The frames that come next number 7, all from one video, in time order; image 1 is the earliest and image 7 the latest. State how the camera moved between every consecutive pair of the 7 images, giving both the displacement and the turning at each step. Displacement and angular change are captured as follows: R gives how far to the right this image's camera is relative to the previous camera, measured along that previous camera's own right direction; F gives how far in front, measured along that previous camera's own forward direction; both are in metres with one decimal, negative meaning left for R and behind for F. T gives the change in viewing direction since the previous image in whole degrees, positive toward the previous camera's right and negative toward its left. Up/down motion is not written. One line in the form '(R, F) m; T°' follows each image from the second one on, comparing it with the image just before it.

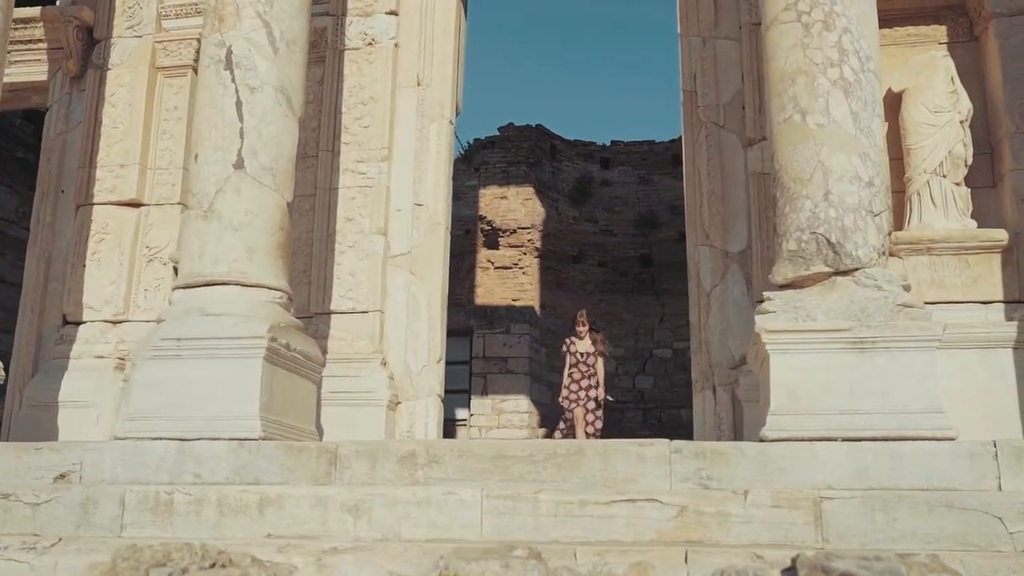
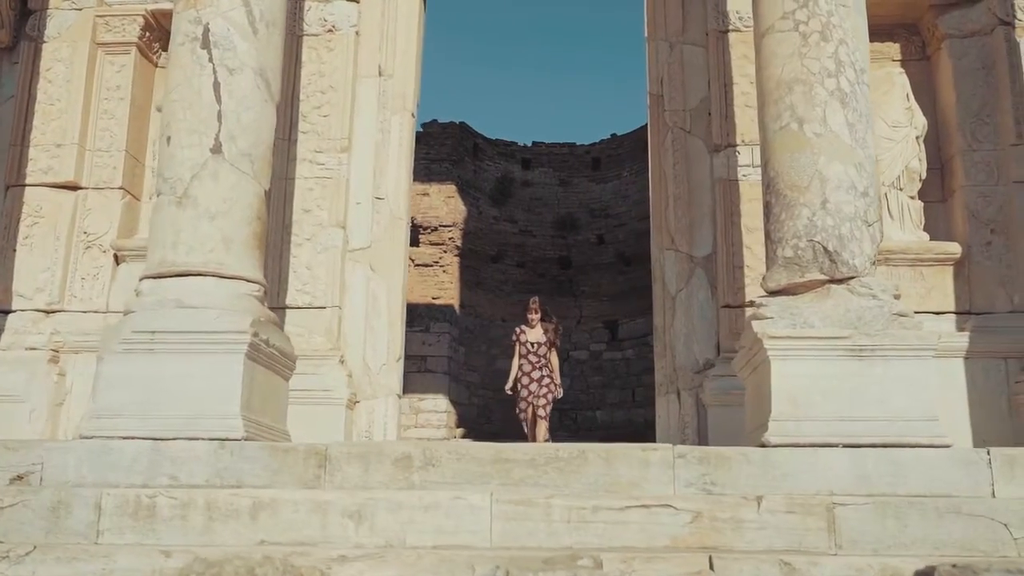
(-0.5, +0.1) m; +6°
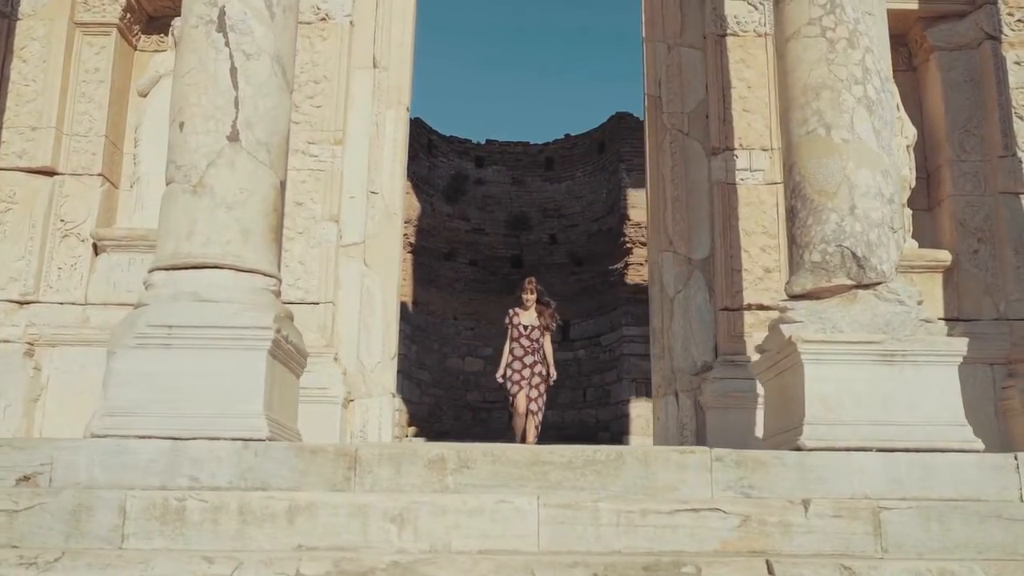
(-0.5, +0.1) m; +4°
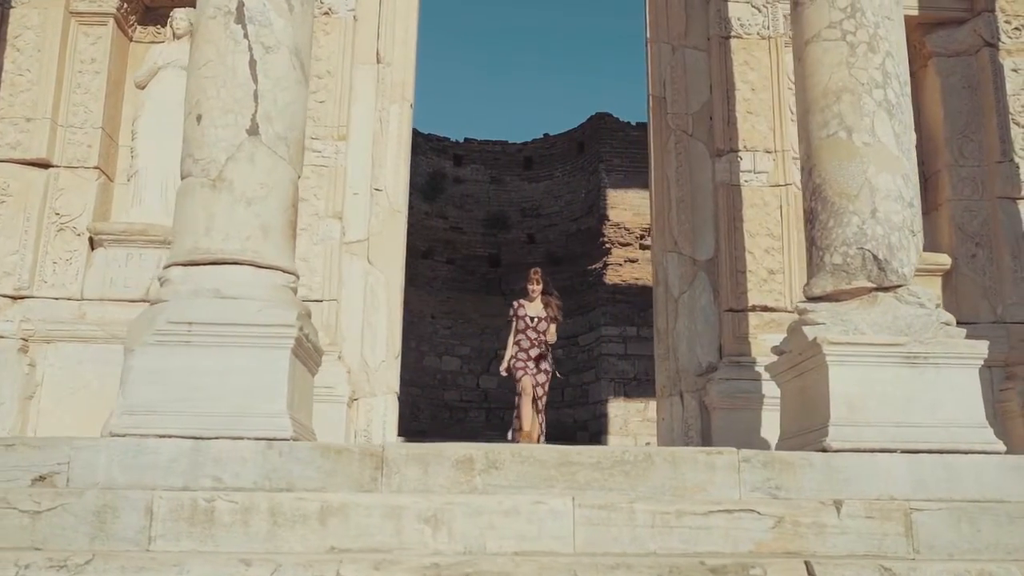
(-0.3, 0.0) m; +2°
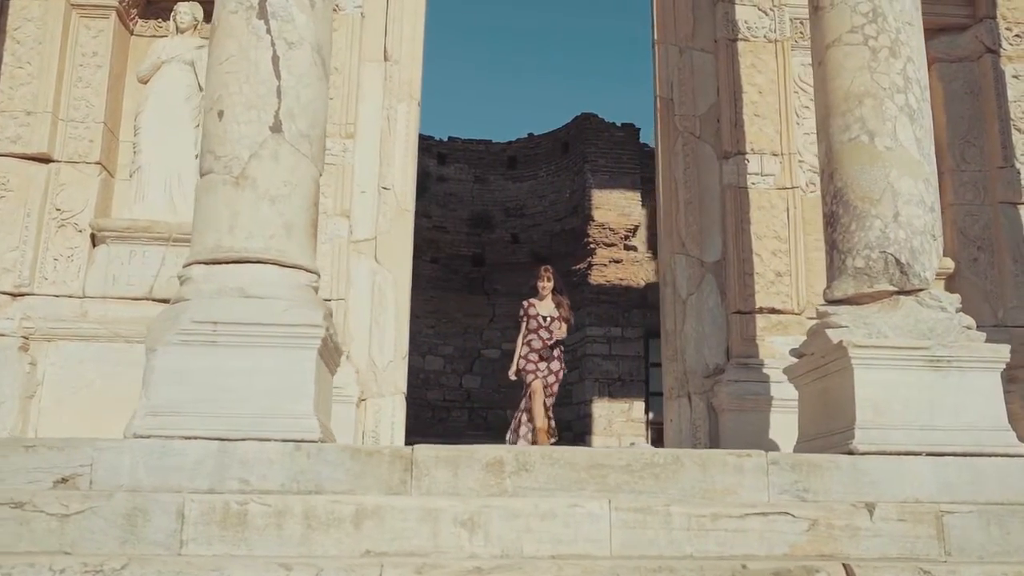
(-0.3, 0.0) m; +2°
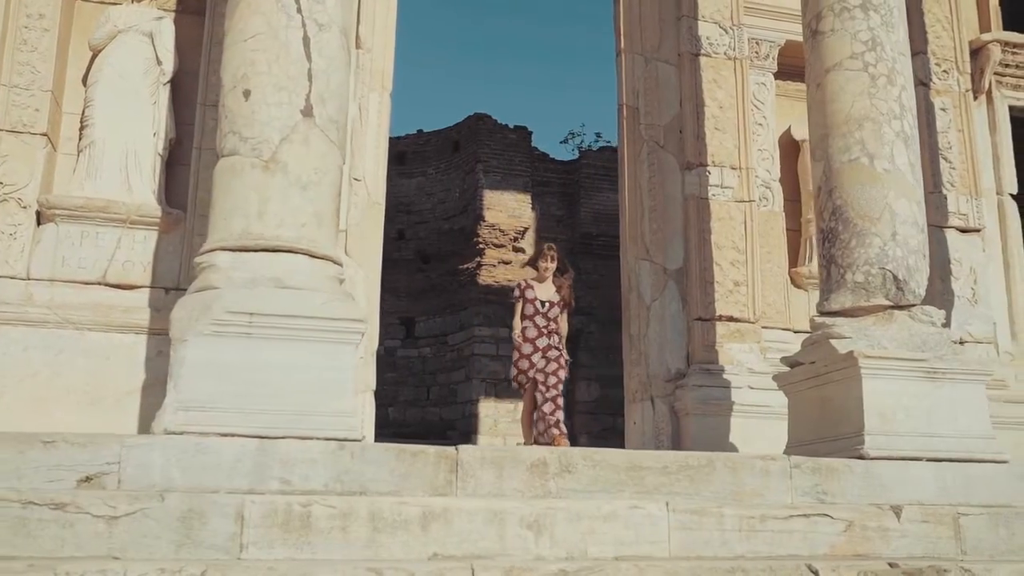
(-1.0, +0.1) m; +10°
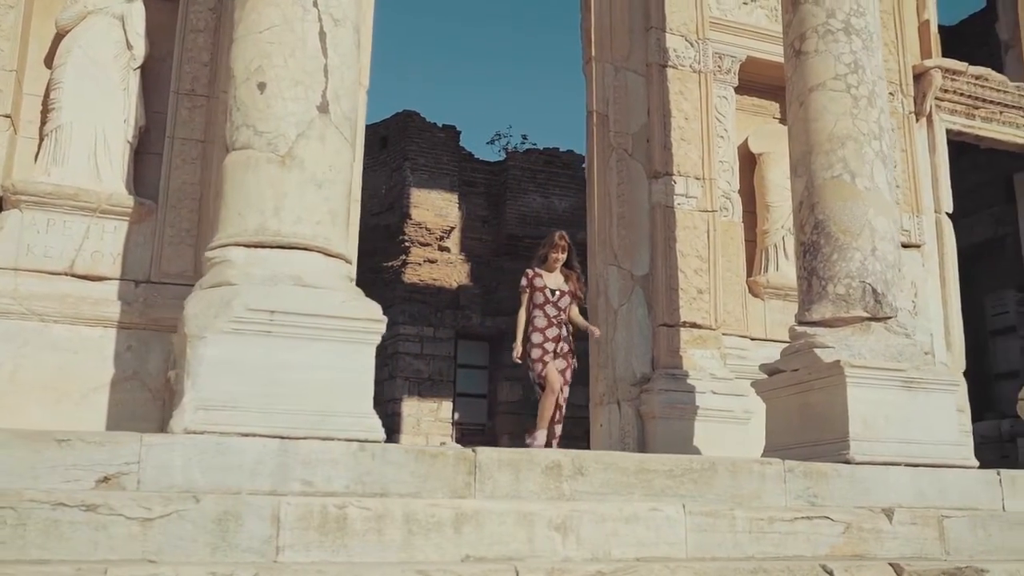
(-0.6, 0.0) m; +6°
